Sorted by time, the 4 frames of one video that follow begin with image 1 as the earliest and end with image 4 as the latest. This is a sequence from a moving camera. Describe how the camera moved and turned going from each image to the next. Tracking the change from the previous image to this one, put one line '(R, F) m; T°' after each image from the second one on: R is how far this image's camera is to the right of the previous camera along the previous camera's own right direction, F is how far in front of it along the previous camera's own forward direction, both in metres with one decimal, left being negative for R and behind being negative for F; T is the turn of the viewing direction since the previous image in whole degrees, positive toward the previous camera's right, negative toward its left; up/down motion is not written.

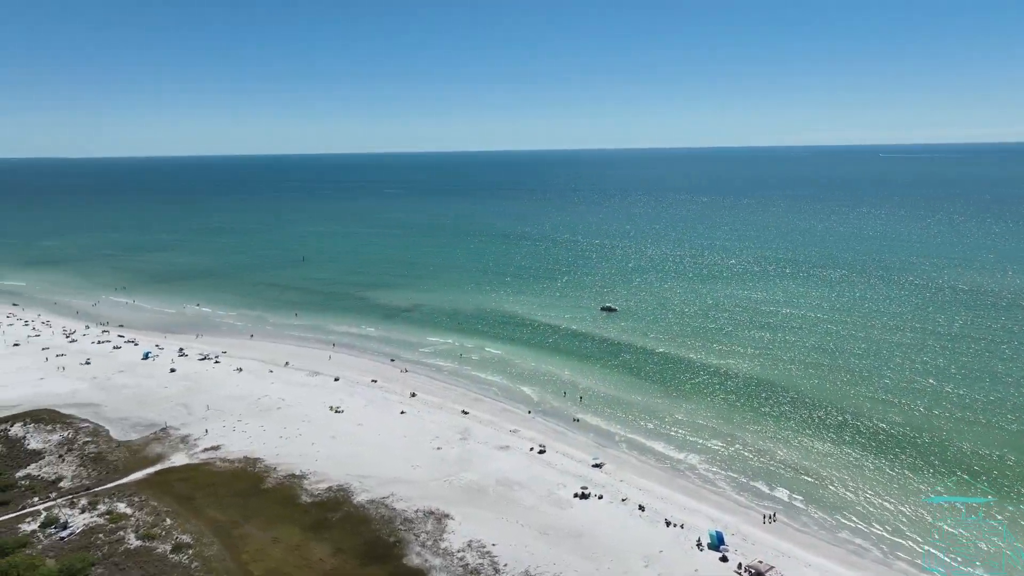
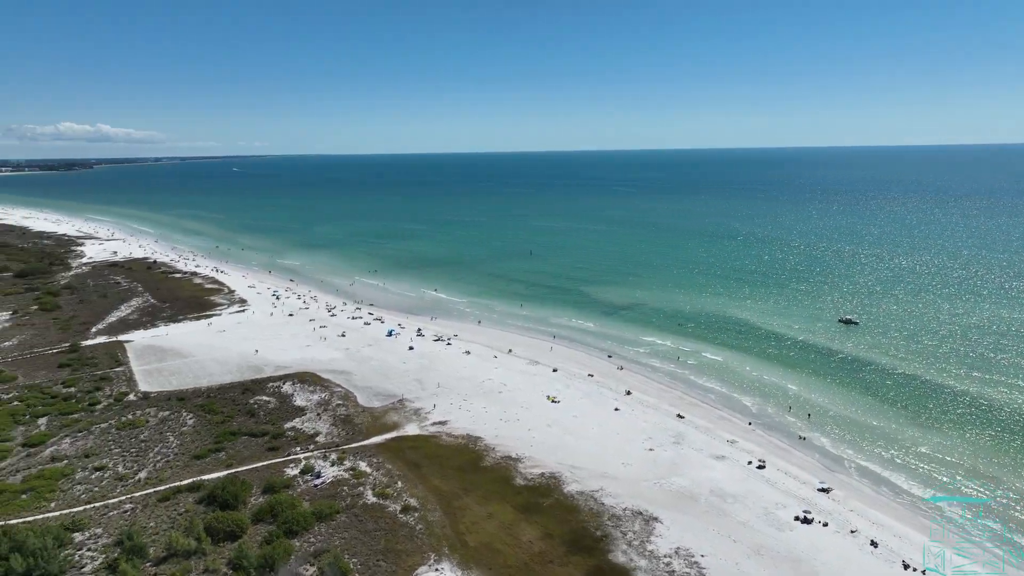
(+3.4, +0.9) m; -18°
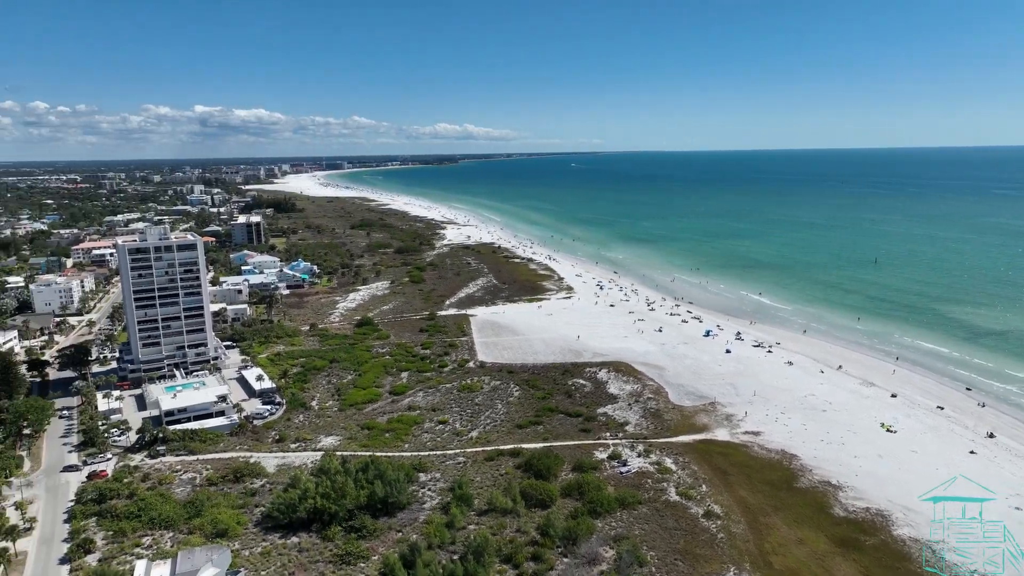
(-4.2, -5.2) m; -25°
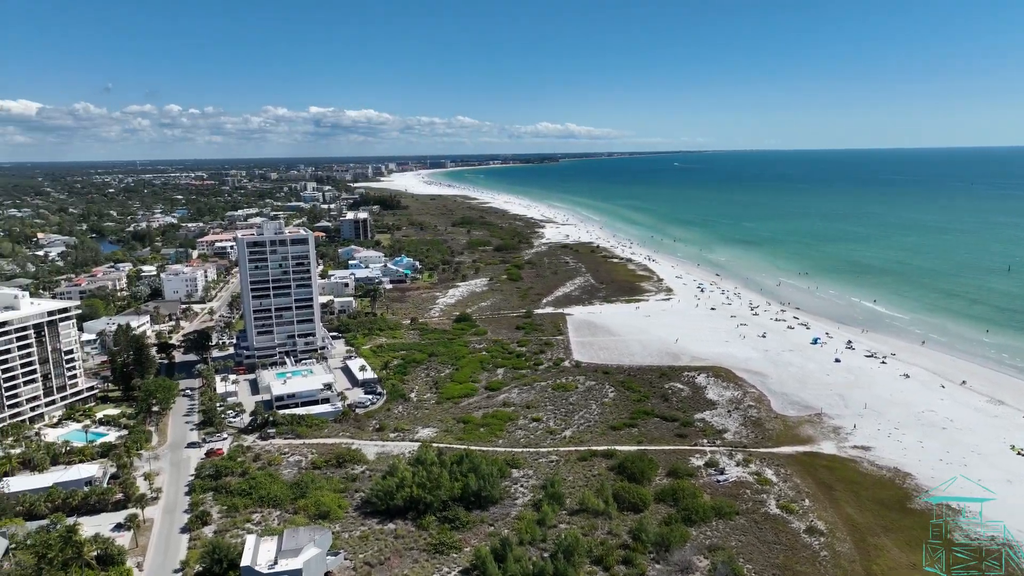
(-2.7, -0.9) m; -8°
